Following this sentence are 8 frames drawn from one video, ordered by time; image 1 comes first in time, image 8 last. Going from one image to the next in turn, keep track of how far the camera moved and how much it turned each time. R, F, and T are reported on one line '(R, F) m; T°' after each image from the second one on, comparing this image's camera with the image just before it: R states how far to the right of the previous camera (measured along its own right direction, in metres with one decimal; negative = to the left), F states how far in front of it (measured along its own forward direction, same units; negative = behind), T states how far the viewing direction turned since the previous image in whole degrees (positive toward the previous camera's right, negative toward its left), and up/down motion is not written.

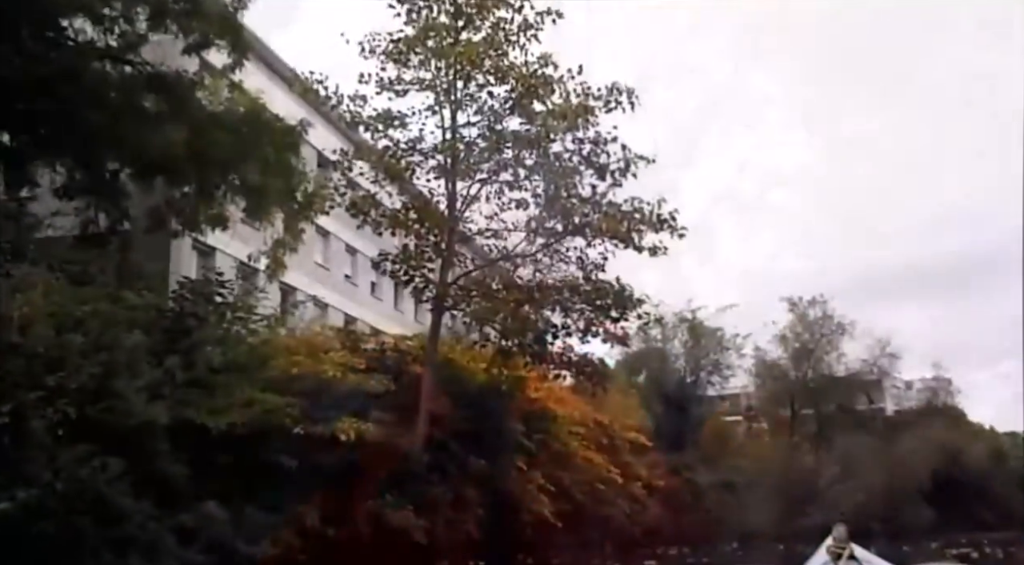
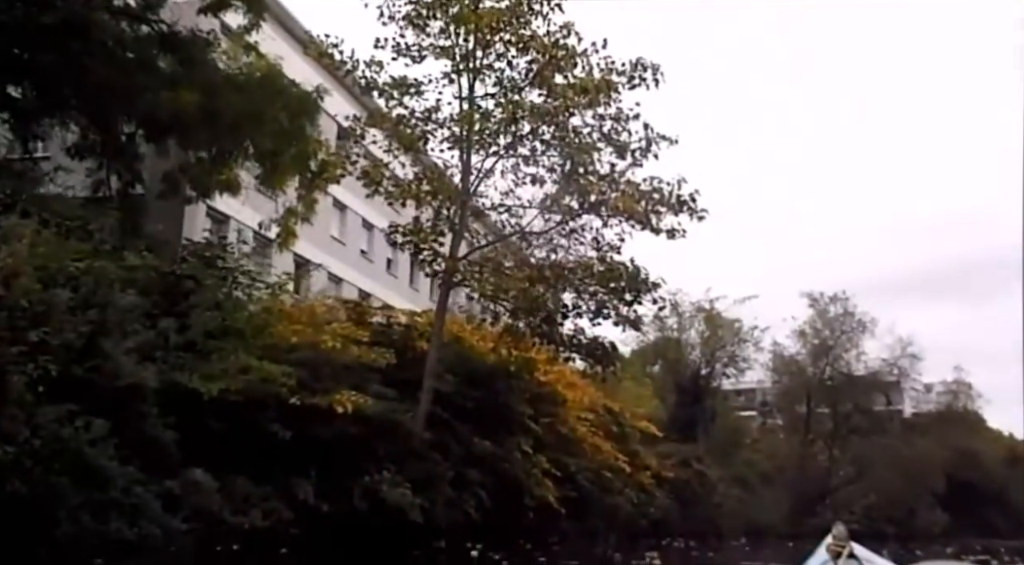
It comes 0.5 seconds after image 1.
(+0.2, +0.5) m; -1°
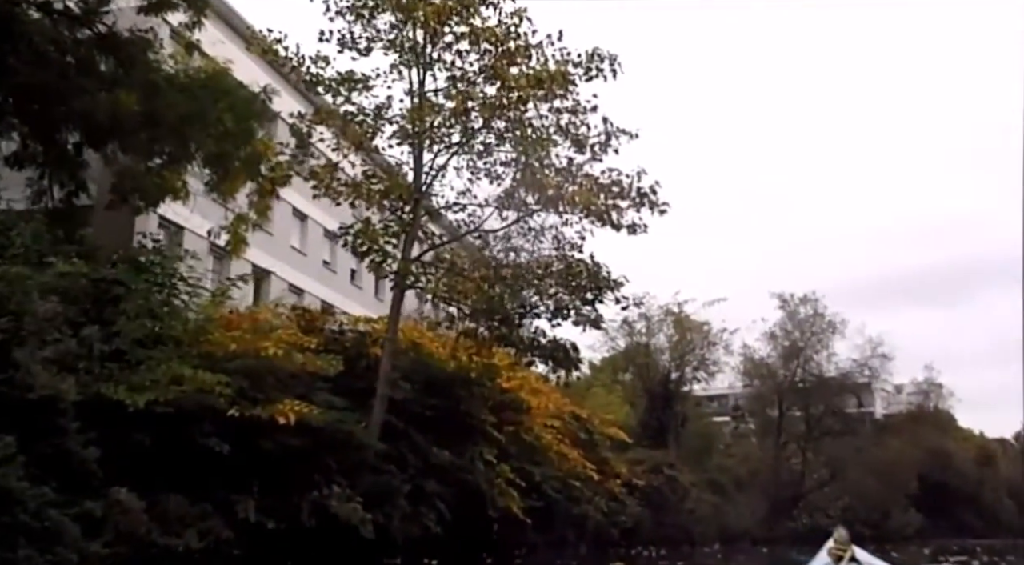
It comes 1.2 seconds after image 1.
(+0.3, +0.7) m; +2°
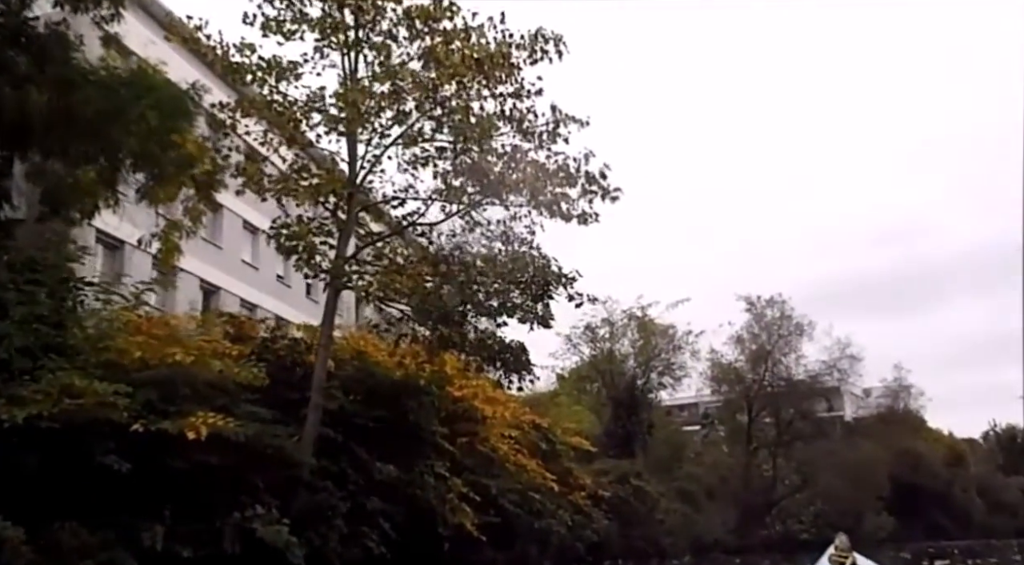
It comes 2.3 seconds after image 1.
(+0.4, +1.2) m; +2°
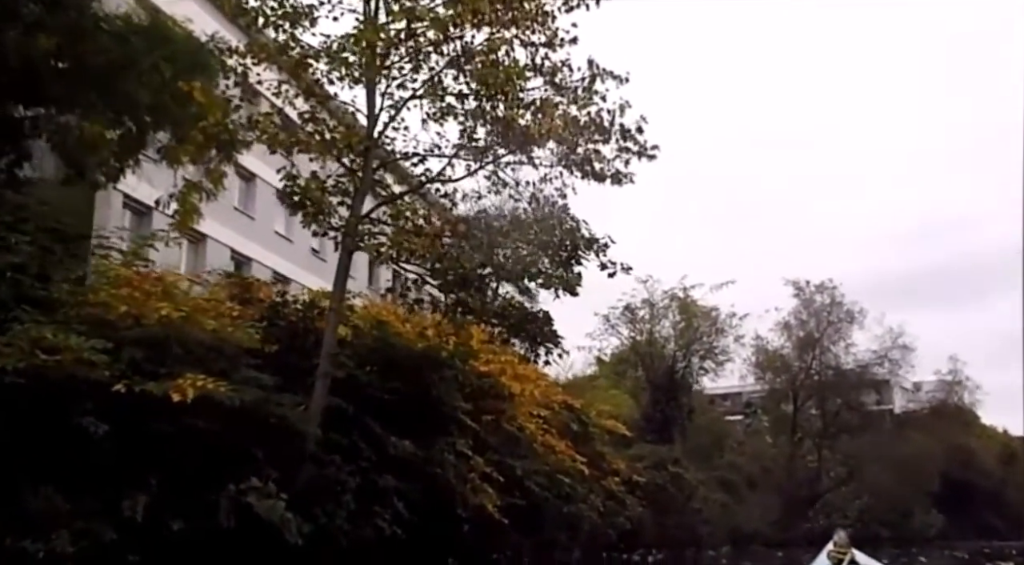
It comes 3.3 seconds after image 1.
(+0.3, +1.1) m; -3°
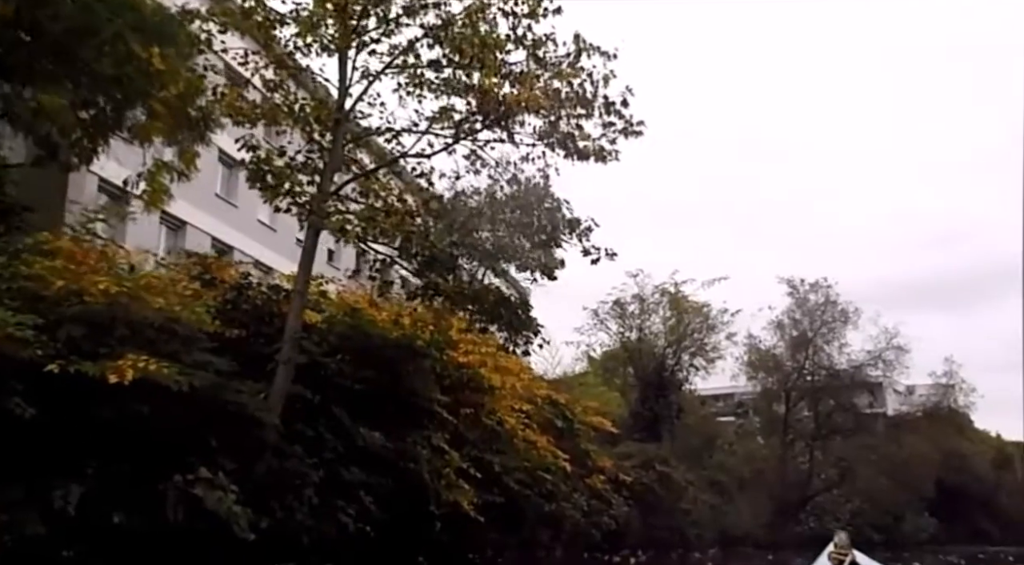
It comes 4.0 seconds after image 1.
(+0.2, +0.8) m; 0°
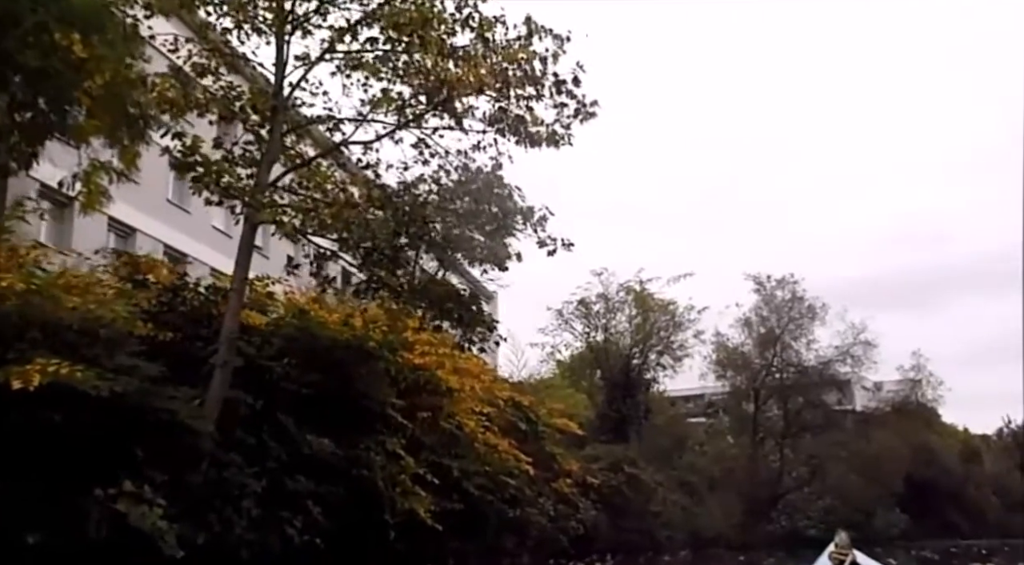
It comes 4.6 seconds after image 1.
(+0.2, +0.7) m; +2°
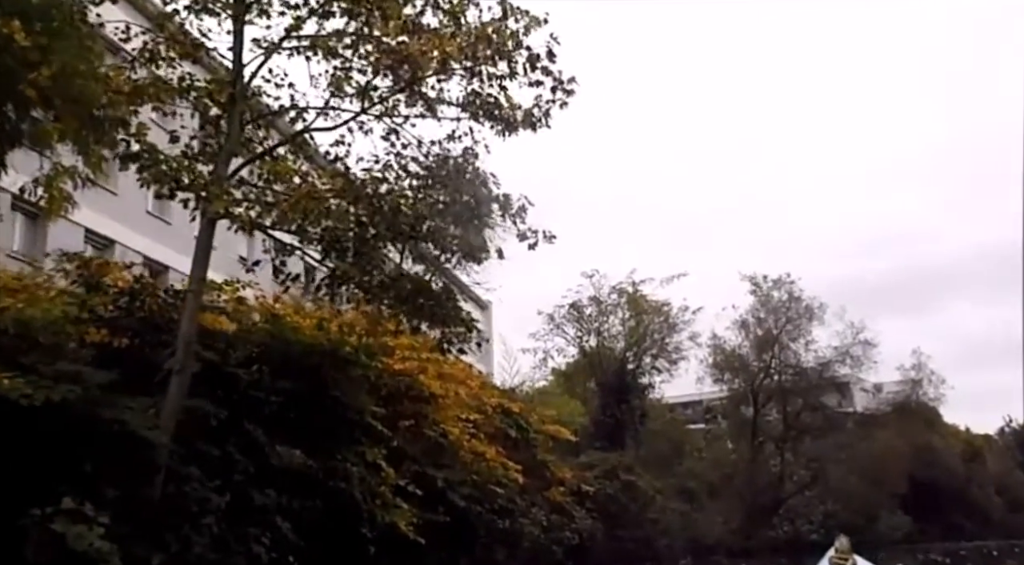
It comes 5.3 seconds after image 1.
(+0.2, +0.8) m; 0°
